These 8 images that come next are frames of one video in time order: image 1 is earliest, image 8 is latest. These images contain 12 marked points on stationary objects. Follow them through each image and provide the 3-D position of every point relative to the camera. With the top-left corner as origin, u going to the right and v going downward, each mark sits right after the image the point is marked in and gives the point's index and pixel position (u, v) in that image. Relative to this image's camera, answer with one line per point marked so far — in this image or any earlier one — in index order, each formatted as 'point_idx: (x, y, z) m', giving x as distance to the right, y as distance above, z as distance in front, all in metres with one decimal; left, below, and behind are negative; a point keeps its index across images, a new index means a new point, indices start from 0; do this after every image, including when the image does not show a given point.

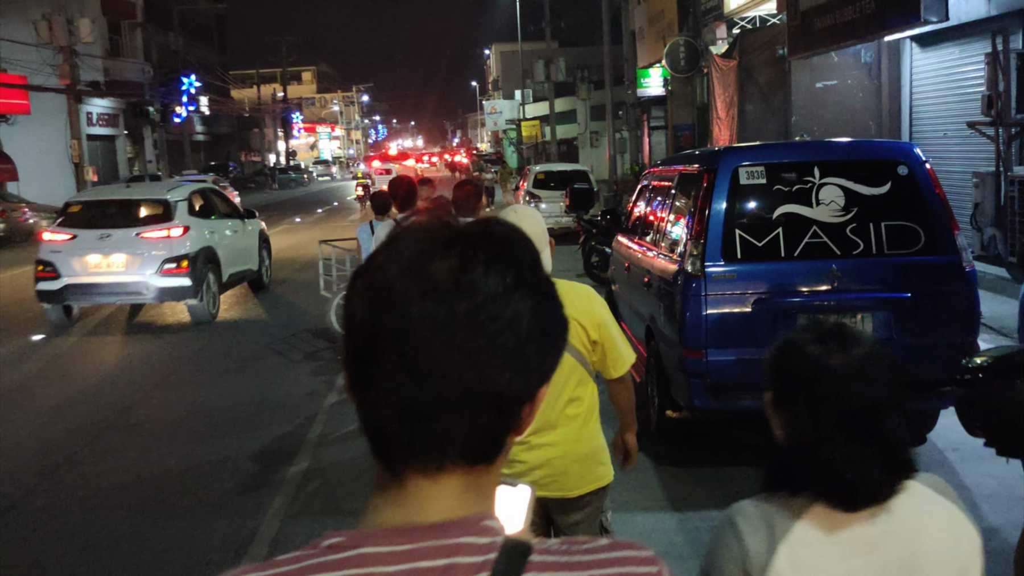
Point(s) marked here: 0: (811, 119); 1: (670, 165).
0: (+4.3, +2.5, +12.3) m
1: (+1.3, +1.0, +6.7) m
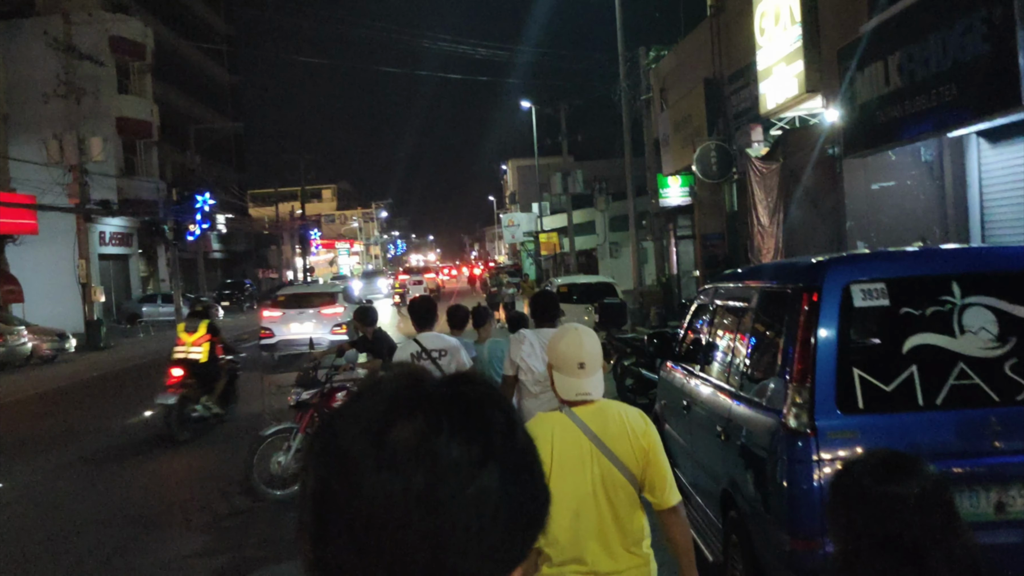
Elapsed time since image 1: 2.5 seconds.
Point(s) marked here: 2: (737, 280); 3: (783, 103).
0: (+4.6, +0.8, +11.0) m
1: (+1.5, +0.1, +5.4) m
2: (+1.5, 0.0, +5.5) m
3: (+4.0, +2.7, +12.5) m
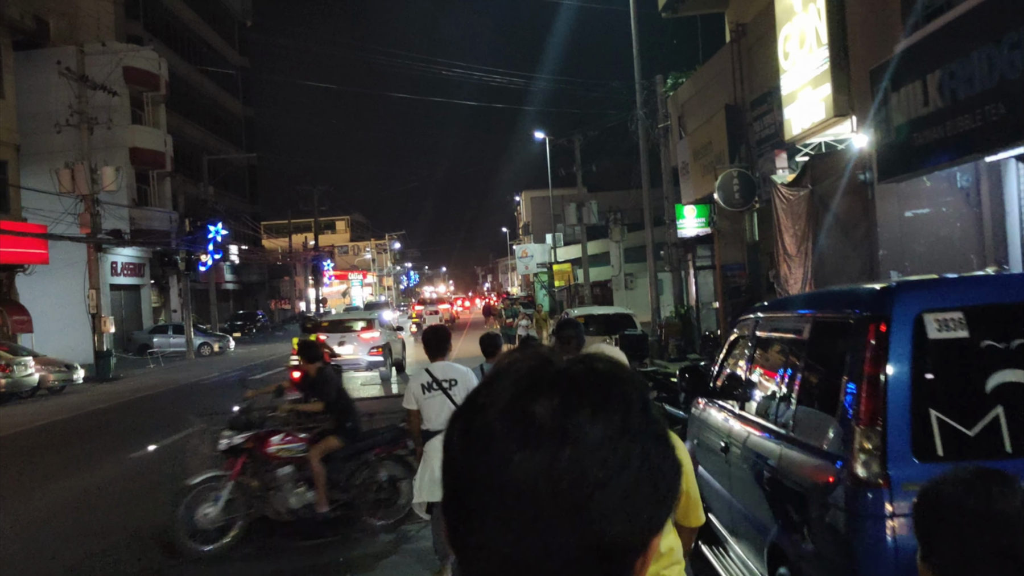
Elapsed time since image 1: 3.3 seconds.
0: (+4.9, +0.5, +10.5) m
1: (+1.6, -0.1, +4.9) m
2: (+1.6, -0.1, +5.0) m
3: (+4.2, +2.3, +12.1) m
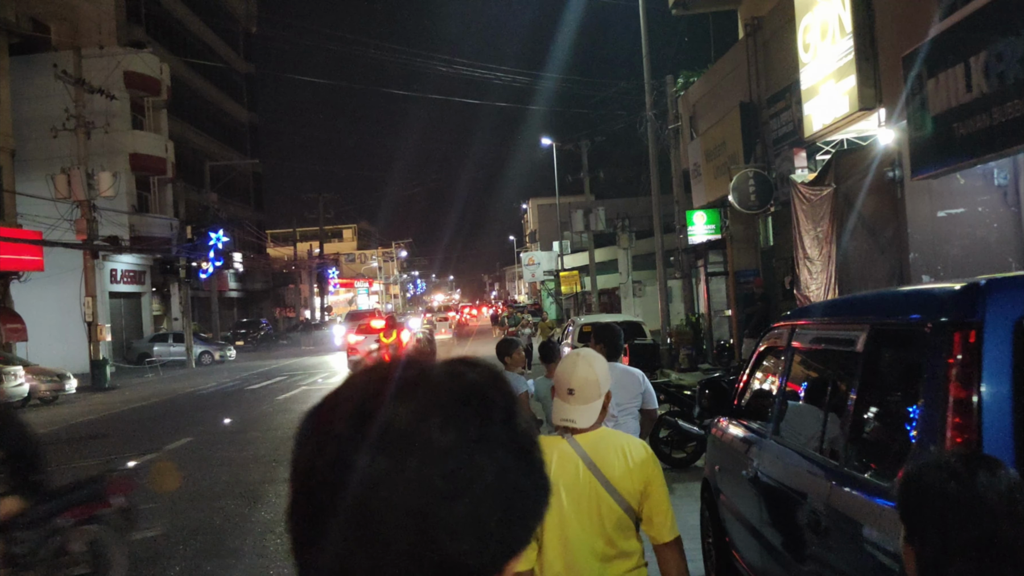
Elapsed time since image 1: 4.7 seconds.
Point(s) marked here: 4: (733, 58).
0: (+4.9, +0.4, +9.7) m
1: (+1.6, -0.1, +4.1) m
2: (+1.6, -0.1, +4.3) m
3: (+4.2, +2.2, +11.3) m
4: (+4.1, +4.3, +15.8) m
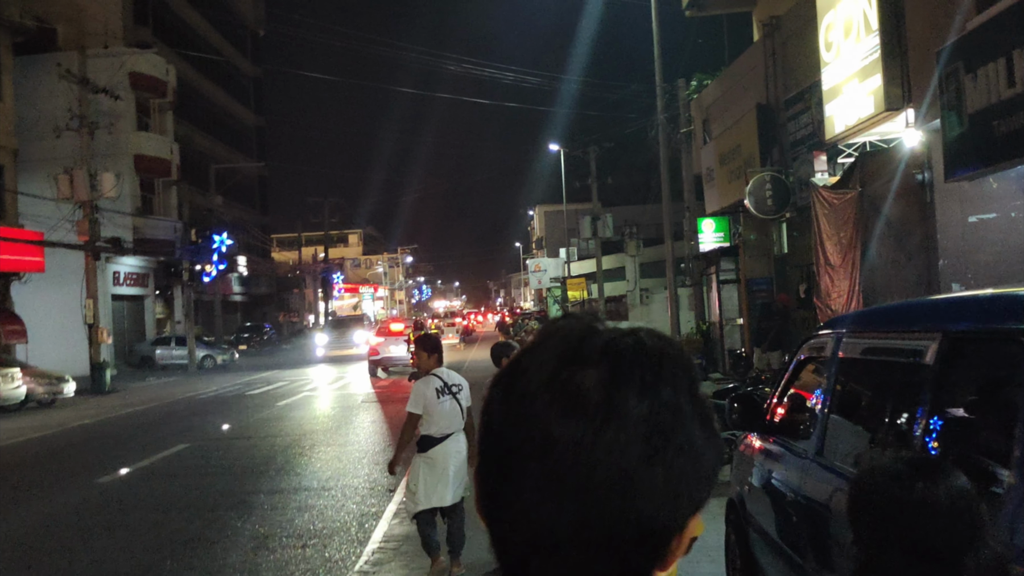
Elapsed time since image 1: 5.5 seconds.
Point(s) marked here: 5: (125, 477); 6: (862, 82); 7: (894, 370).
0: (+5.0, +0.3, +9.3) m
1: (+1.7, -0.1, +3.7) m
2: (+1.6, -0.2, +3.9) m
3: (+4.4, +2.1, +10.9) m
4: (+4.3, +4.1, +15.4) m
5: (-5.1, -2.5, +11.1) m
6: (+4.4, +2.6, +10.5) m
7: (+1.6, -0.3, +3.4) m
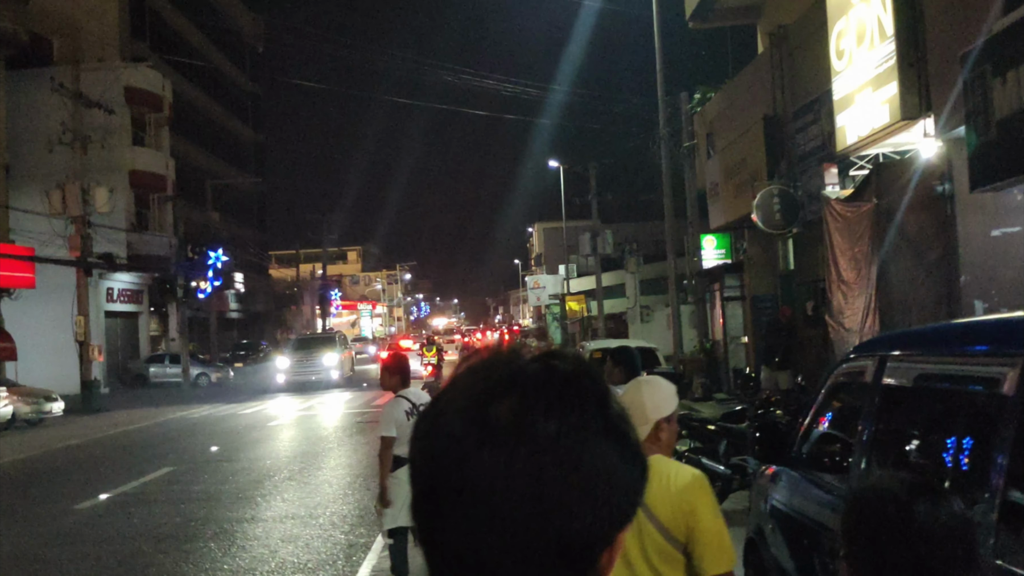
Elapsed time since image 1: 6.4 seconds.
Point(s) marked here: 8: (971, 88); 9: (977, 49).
0: (+5.0, +0.1, +8.8) m
1: (+1.7, -0.2, +3.2) m
2: (+1.6, -0.2, +3.4) m
3: (+4.4, +1.9, +10.4) m
4: (+4.3, +3.8, +15.0) m
5: (-5.1, -2.7, +10.5) m
6: (+4.4, +2.4, +10.1) m
7: (+1.6, -0.4, +3.0) m
8: (+4.3, +1.8, +7.8) m
9: (+4.2, +2.1, +7.5) m
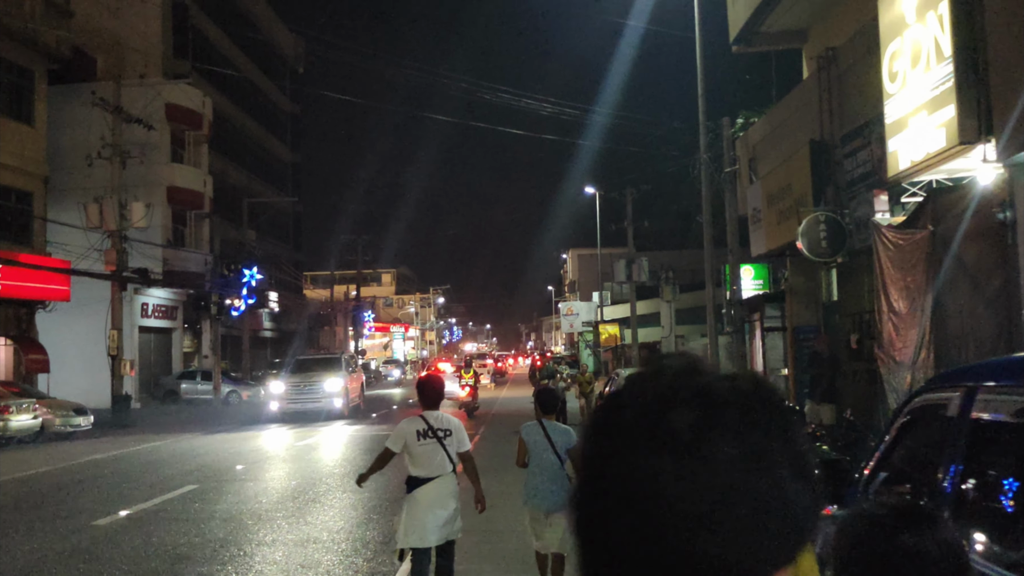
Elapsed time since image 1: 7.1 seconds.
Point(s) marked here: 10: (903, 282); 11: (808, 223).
0: (+5.3, -0.2, +8.2) m
1: (+1.8, -0.3, +2.8) m
2: (+1.8, -0.3, +2.9) m
3: (+4.8, +1.5, +9.9) m
4: (+5.0, +3.3, +14.6) m
5: (-4.8, -2.8, +10.3) m
6: (+4.8, +2.0, +9.6) m
7: (+1.7, -0.5, +2.5) m
8: (+4.6, +1.5, +7.3) m
9: (+4.5, +1.9, +7.0) m
10: (+4.6, +0.1, +10.0) m
11: (+4.3, +1.0, +12.3) m
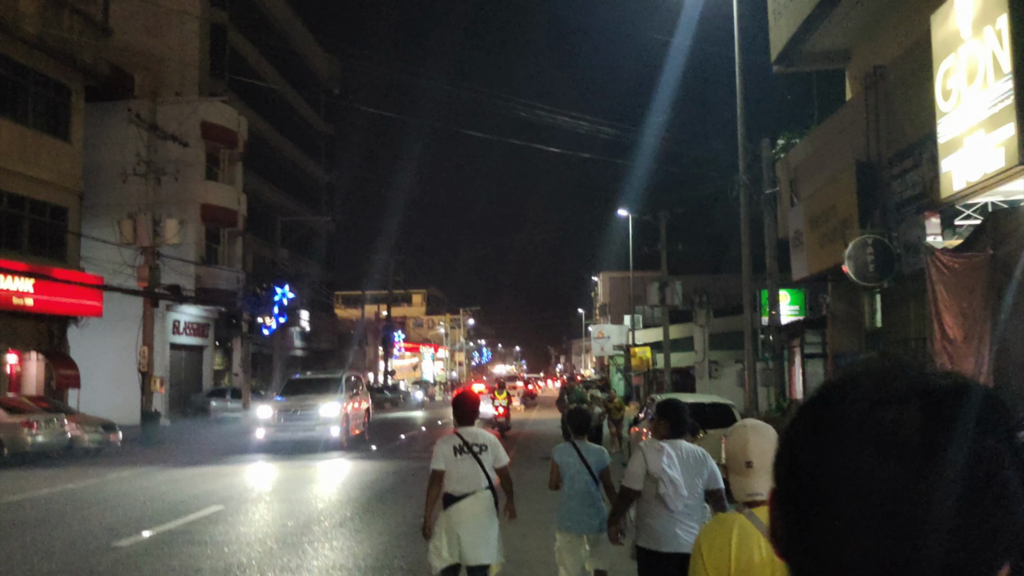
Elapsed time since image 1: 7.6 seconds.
0: (+5.6, -0.5, +7.7) m
1: (+1.9, -0.3, +2.3) m
2: (+1.9, -0.4, +2.5) m
3: (+5.2, +1.2, +9.4) m
4: (+5.6, +2.9, +14.1) m
5: (-4.4, -3.0, +10.0) m
6: (+5.2, +1.7, +9.2) m
7: (+1.8, -0.5, +2.1) m
8: (+4.9, +1.3, +6.8) m
9: (+4.8, +1.6, +6.6) m
10: (+5.0, -0.2, +9.5) m
11: (+4.8, +0.6, +11.8) m
